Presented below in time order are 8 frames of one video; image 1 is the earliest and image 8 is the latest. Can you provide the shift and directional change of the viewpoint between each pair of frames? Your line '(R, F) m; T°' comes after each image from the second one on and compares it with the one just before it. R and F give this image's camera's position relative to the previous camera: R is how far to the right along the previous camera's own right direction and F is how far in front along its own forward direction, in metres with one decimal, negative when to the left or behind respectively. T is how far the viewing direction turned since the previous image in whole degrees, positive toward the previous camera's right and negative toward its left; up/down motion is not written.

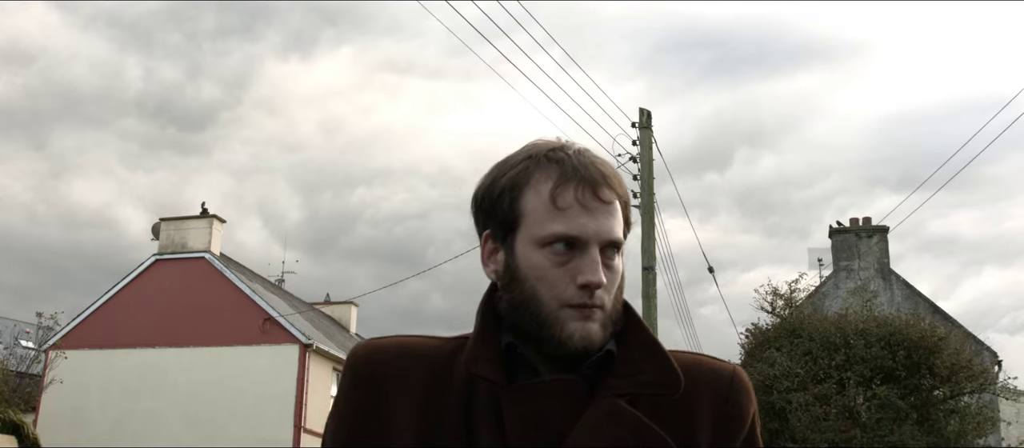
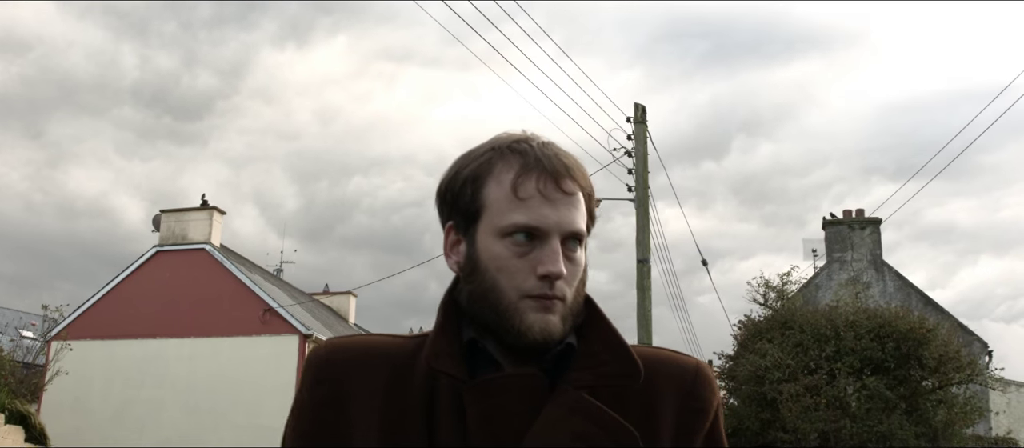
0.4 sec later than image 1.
(0.0, -0.2) m; 0°
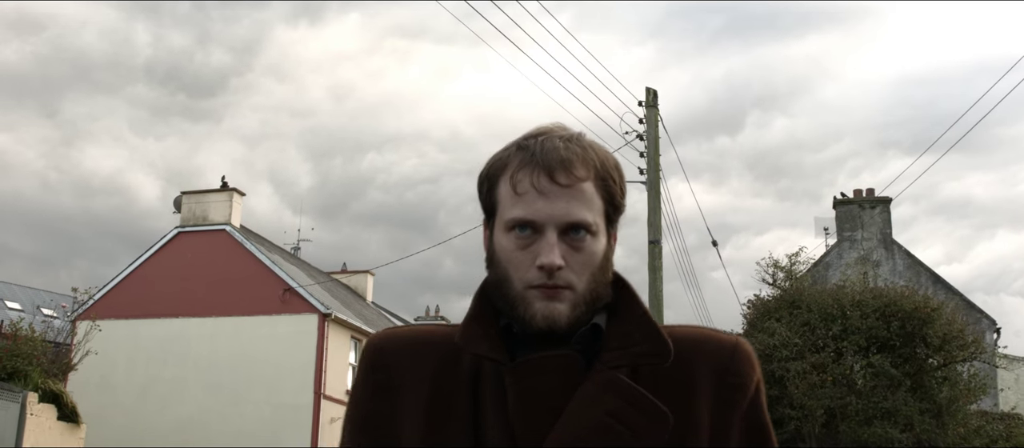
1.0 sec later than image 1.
(0.0, -0.4) m; -1°
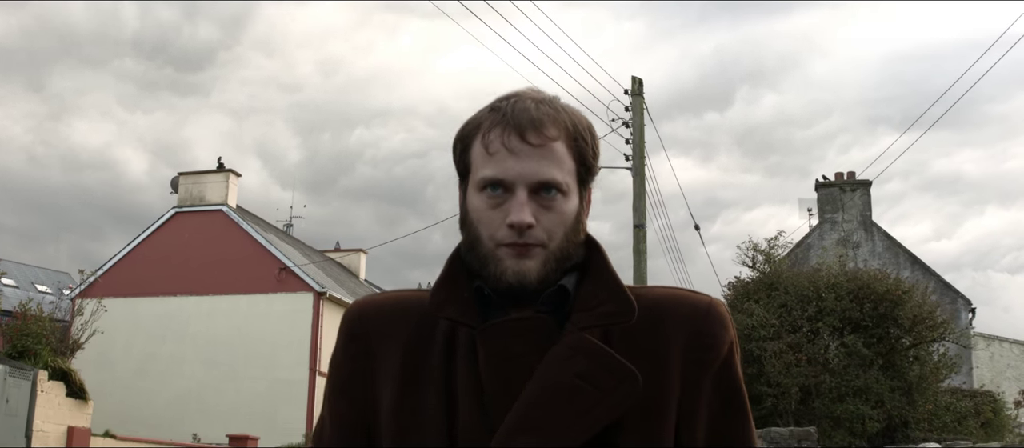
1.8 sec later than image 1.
(0.0, -0.5) m; +1°
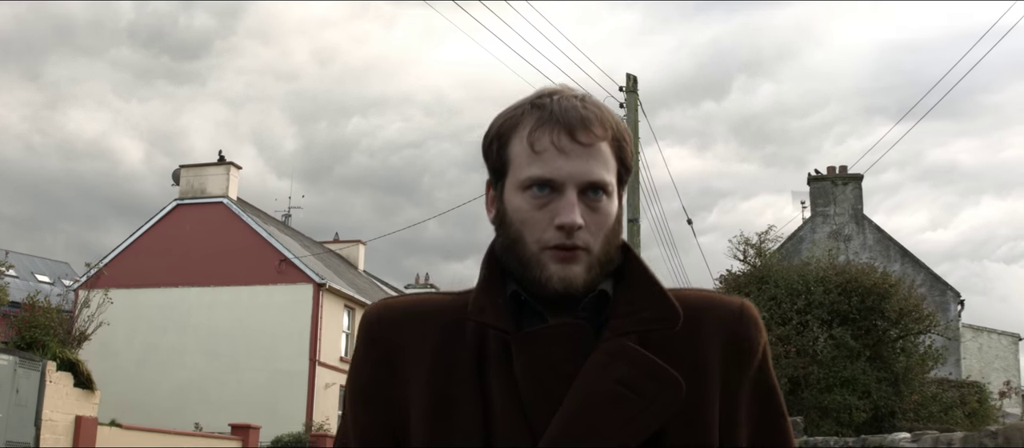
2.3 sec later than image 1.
(0.0, -0.3) m; 0°
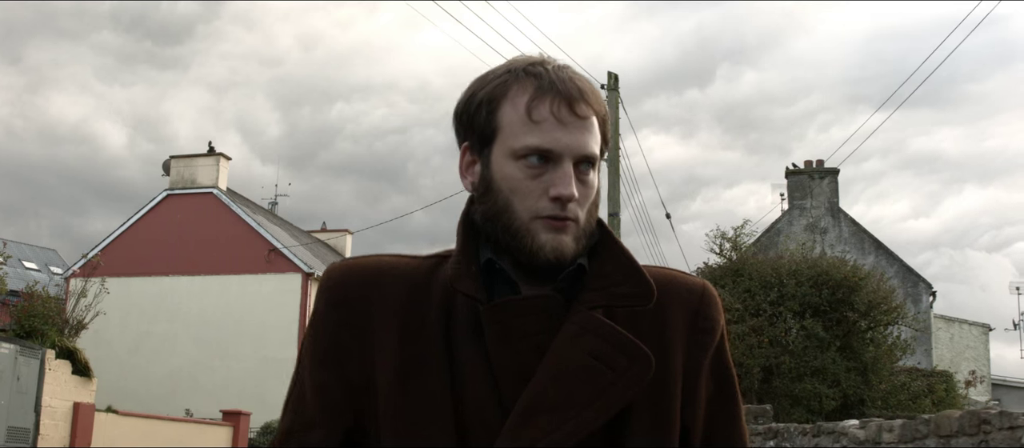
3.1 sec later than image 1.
(0.0, -0.5) m; +1°
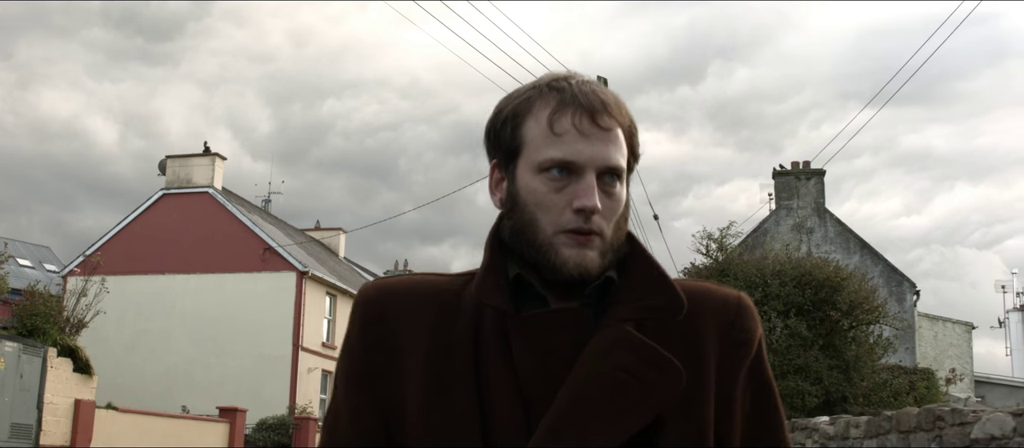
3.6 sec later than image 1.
(0.0, -0.4) m; +1°
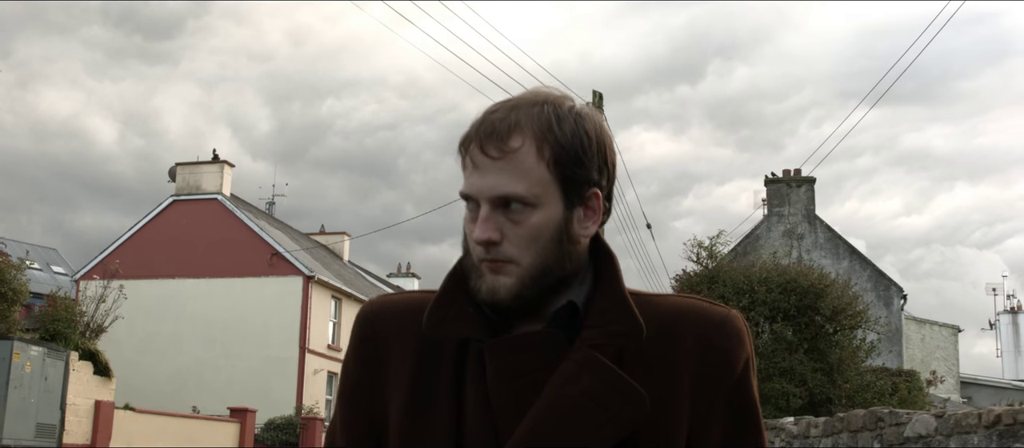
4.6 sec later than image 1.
(0.0, -0.7) m; 0°
